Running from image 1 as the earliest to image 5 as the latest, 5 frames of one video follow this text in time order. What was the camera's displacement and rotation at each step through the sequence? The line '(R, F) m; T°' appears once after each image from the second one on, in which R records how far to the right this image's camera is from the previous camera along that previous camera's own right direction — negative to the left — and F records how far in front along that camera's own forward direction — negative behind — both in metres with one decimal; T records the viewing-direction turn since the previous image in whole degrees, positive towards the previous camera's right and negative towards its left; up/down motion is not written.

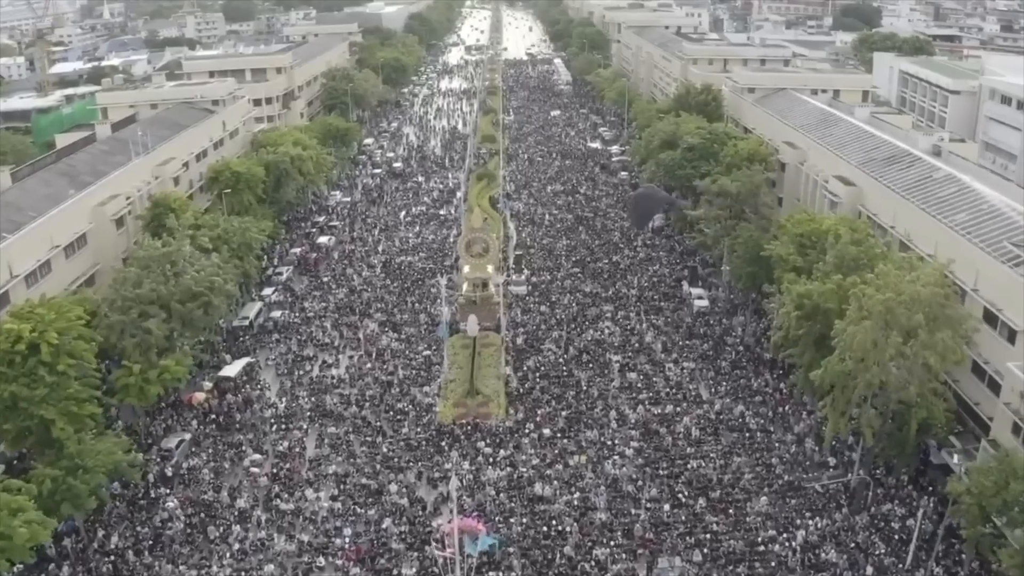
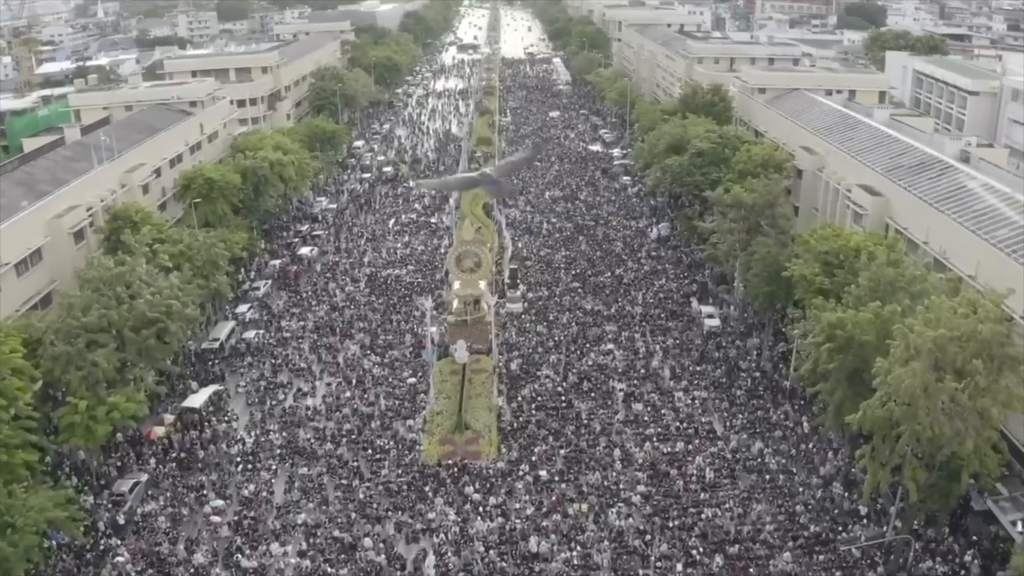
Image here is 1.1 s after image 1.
(+0.3, +3.6) m; 0°
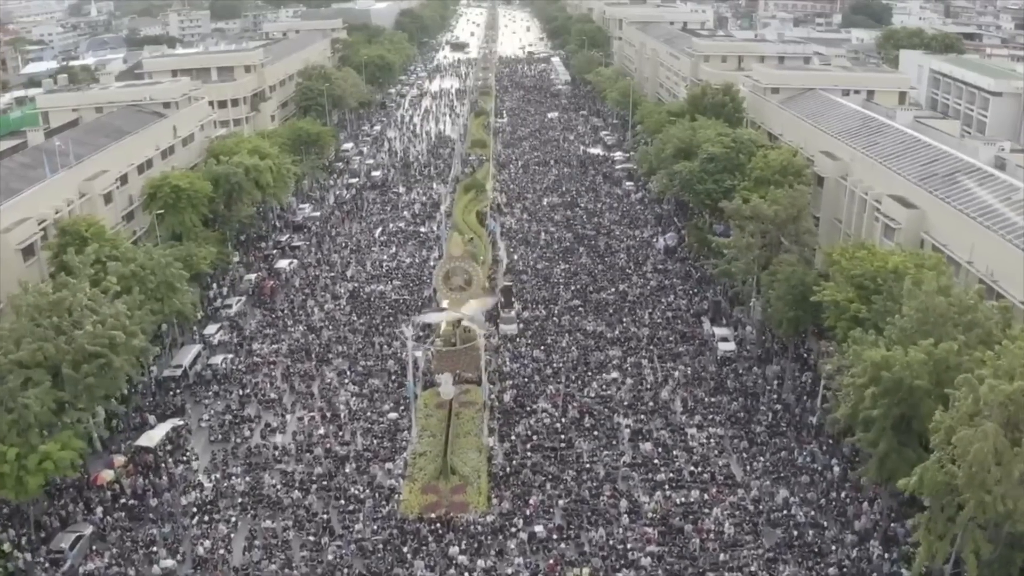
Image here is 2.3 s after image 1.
(+0.2, +3.8) m; 0°
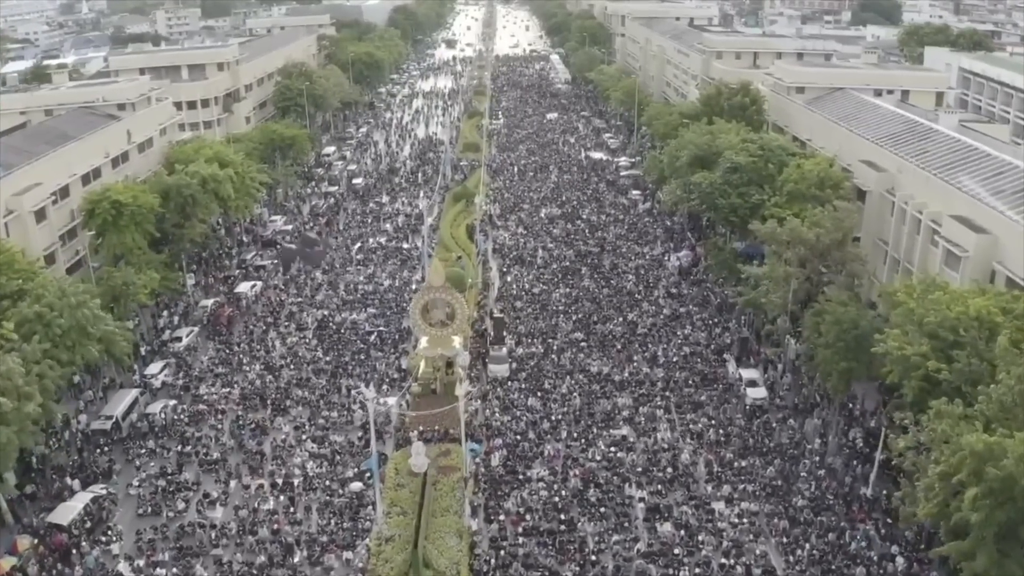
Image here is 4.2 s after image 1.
(+0.3, +5.6) m; 0°
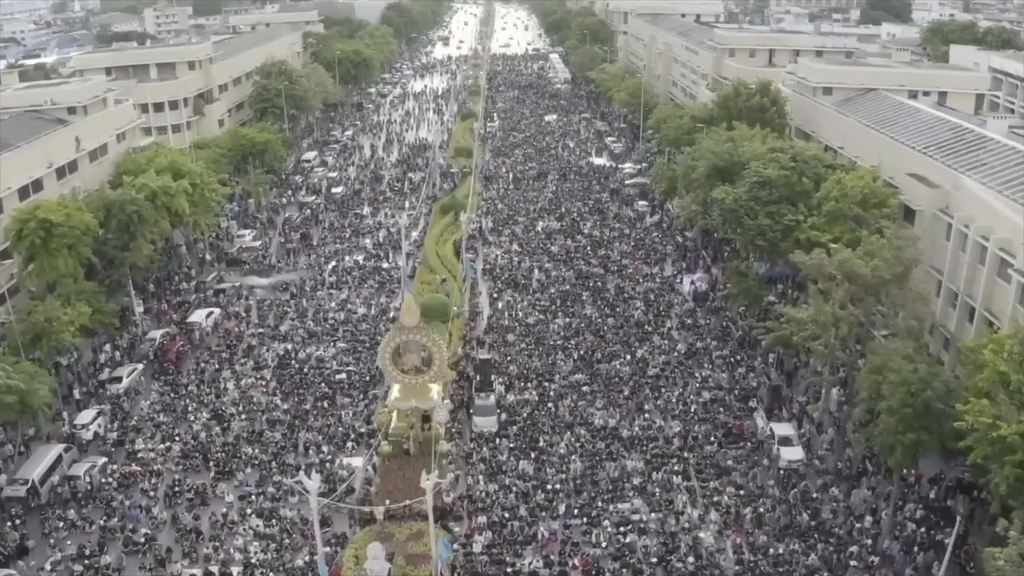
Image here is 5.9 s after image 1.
(+0.4, +4.9) m; 0°
